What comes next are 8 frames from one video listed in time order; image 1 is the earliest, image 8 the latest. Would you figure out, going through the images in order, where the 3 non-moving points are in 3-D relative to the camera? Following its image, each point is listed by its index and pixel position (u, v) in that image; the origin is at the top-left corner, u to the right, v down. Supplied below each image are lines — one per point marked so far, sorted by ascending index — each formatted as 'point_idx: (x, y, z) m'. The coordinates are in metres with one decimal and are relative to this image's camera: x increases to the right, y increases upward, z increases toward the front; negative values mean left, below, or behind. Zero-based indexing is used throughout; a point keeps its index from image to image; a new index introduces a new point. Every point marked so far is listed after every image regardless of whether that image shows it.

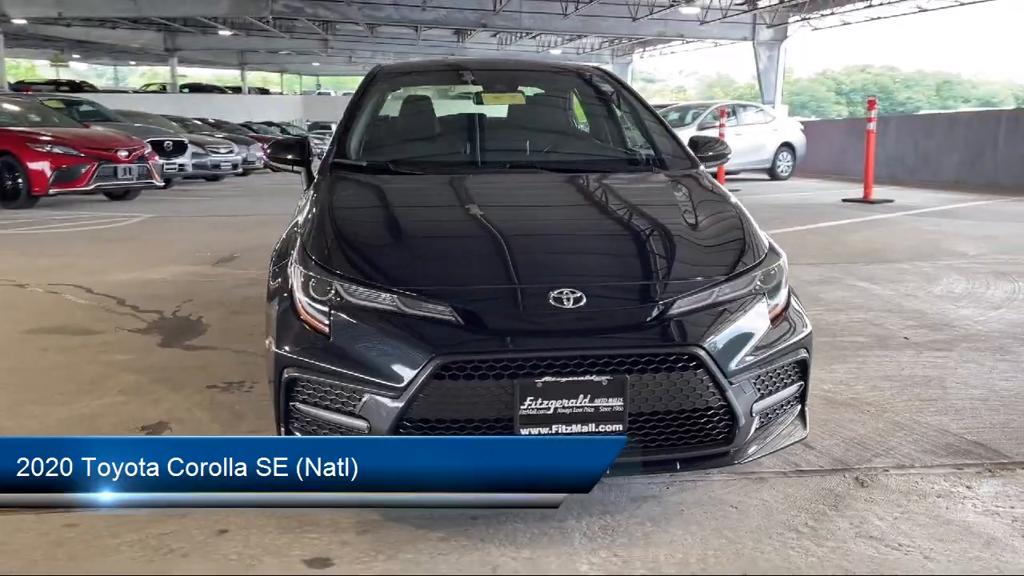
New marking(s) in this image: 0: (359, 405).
0: (-0.4, -0.3, +2.3) m
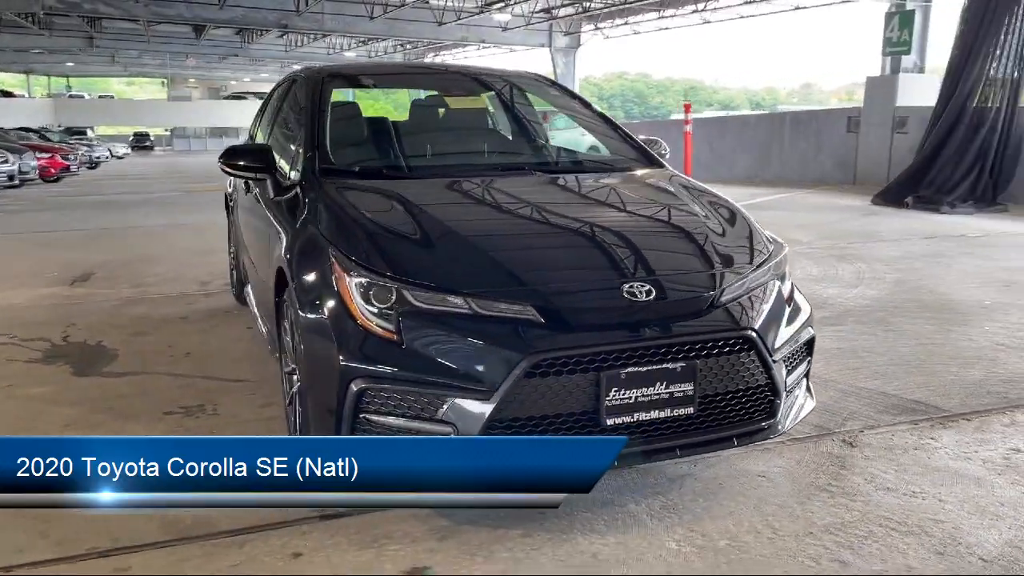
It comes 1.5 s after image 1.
0: (-0.2, -0.3, +2.3) m
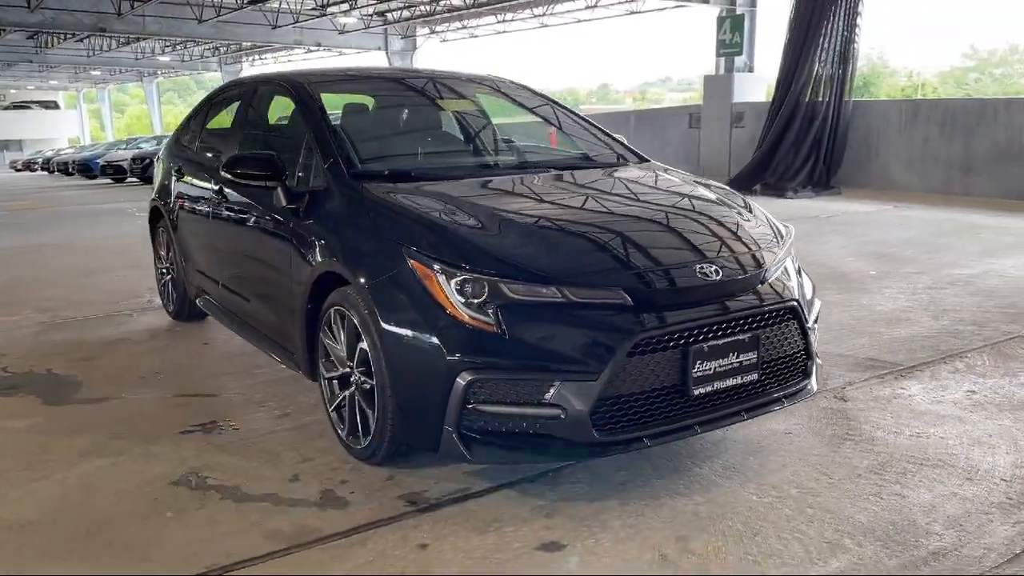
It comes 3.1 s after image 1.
0: (+0.1, -0.3, +2.4) m
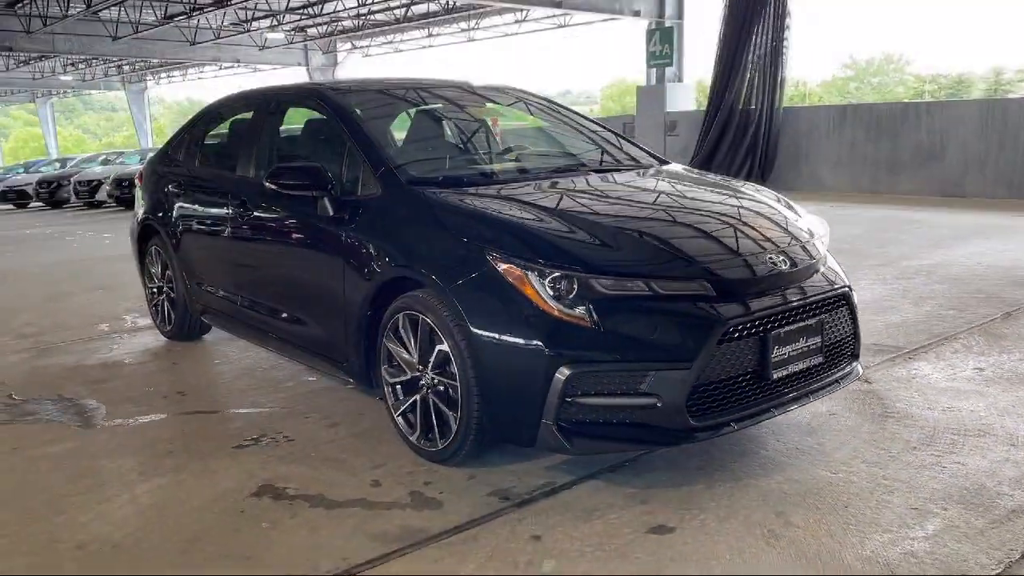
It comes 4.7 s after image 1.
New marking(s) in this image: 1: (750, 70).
0: (+0.4, -0.3, +2.5) m
1: (+3.0, +2.8, +11.0) m
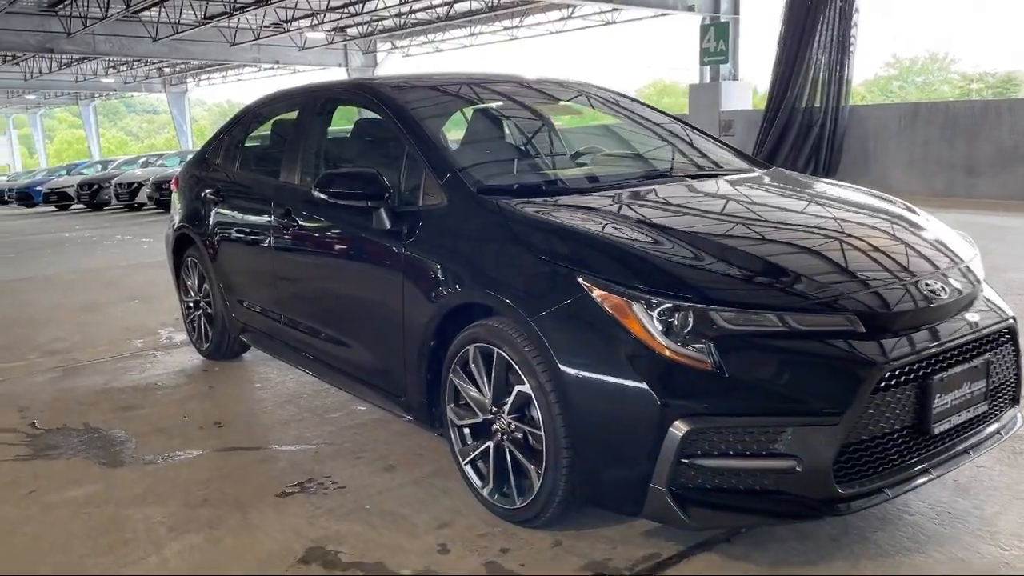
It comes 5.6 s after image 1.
0: (+0.6, -0.4, +2.0) m
1: (+3.6, +2.7, +10.5) m
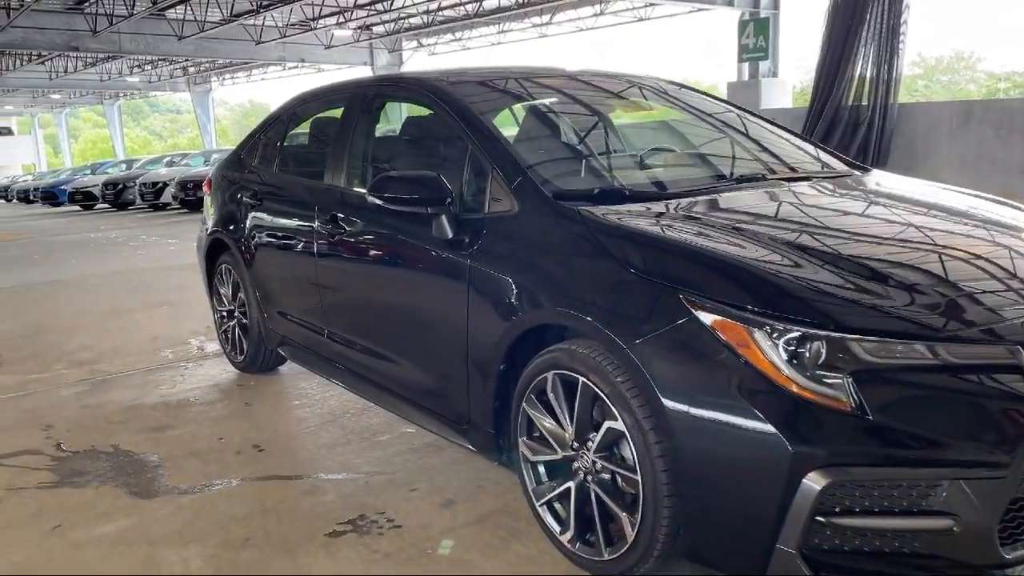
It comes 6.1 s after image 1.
0: (+0.8, -0.4, +1.7) m
1: (+4.0, +2.6, +10.1) m
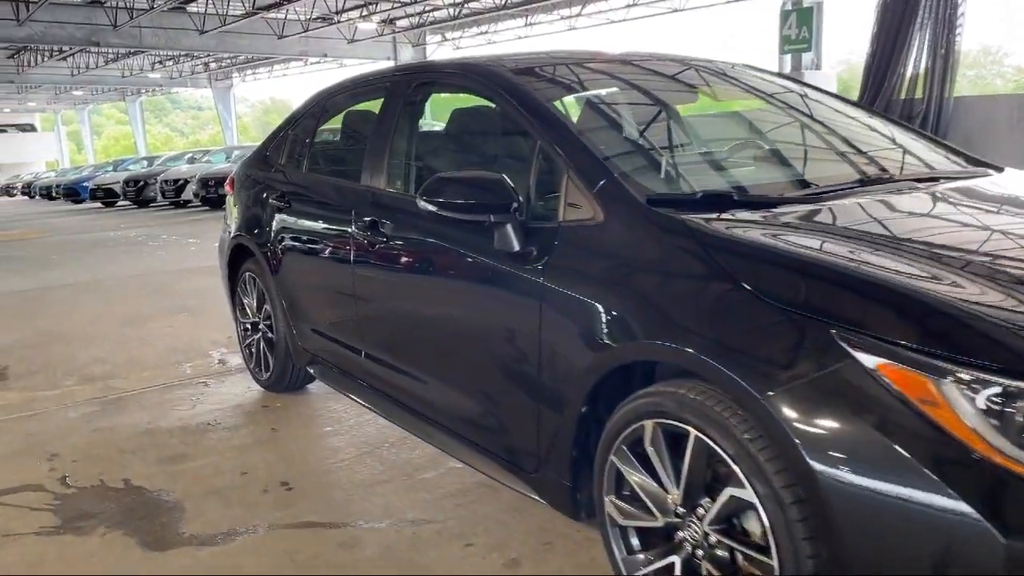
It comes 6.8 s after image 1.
0: (+1.0, -0.5, +1.3) m
1: (+4.4, +2.6, +9.6) m
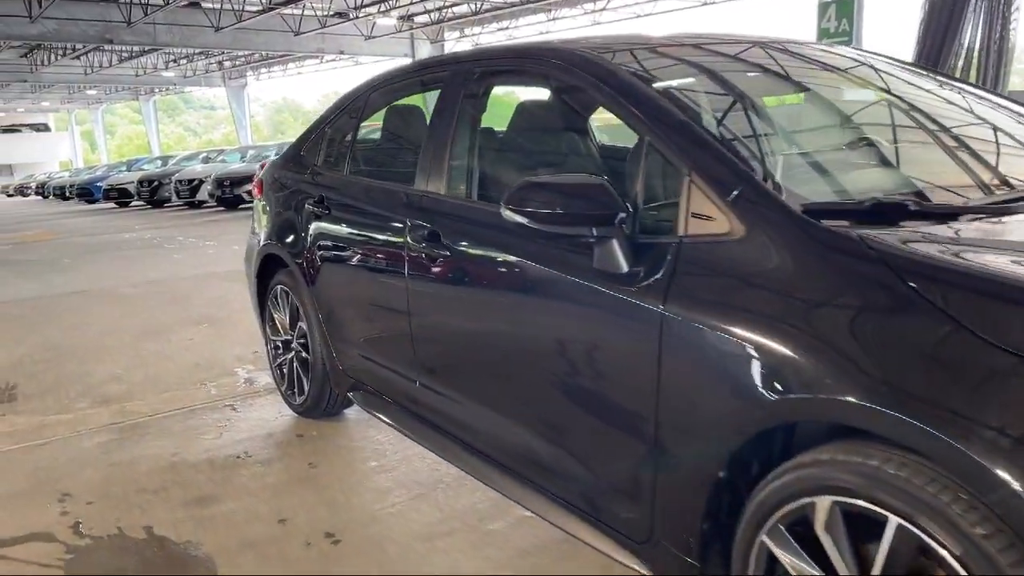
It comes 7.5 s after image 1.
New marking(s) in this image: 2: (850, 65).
0: (+1.2, -0.5, +0.9) m
1: (+4.7, +2.5, +9.1) m
2: (+1.1, +0.6, +2.6) m
